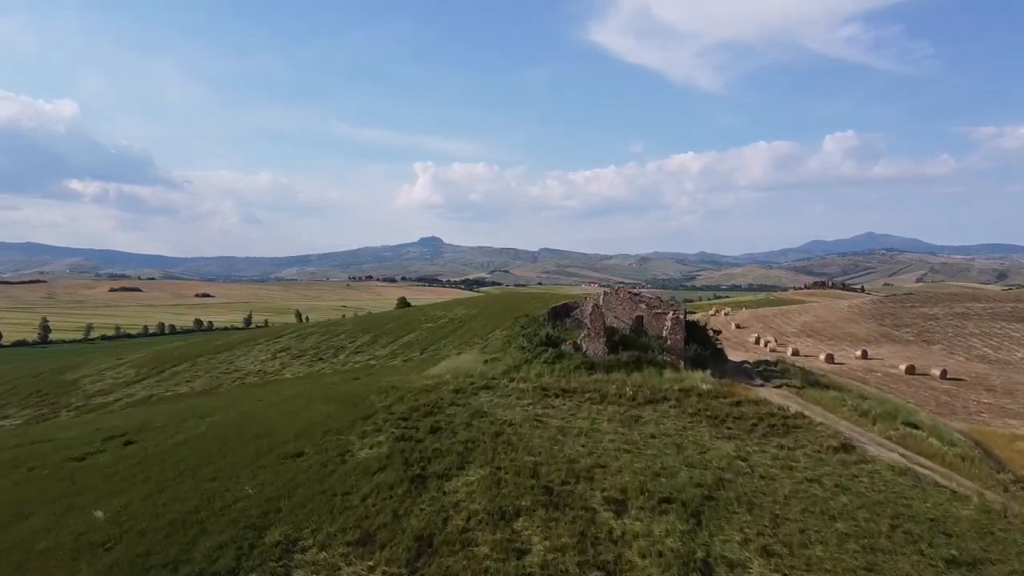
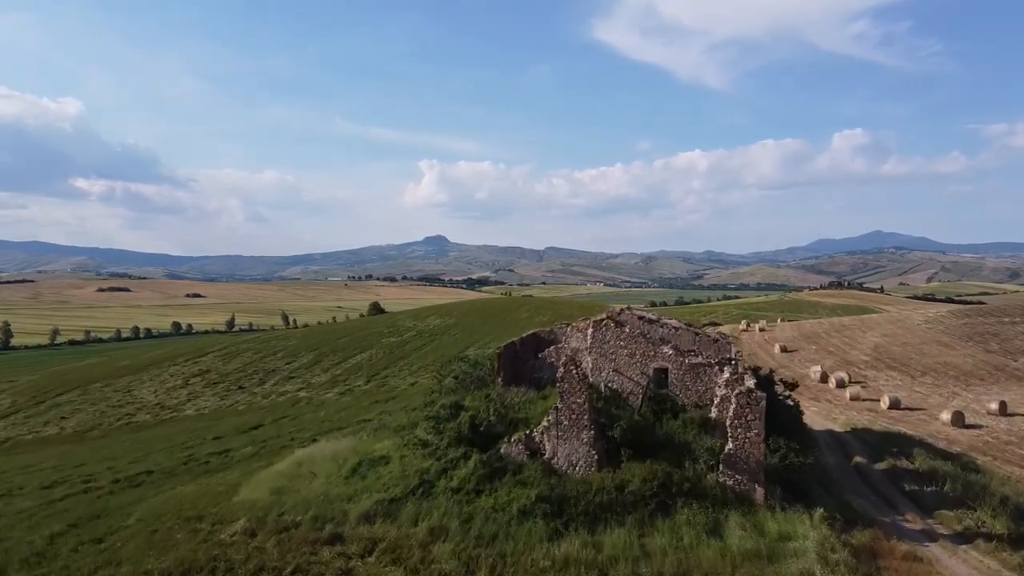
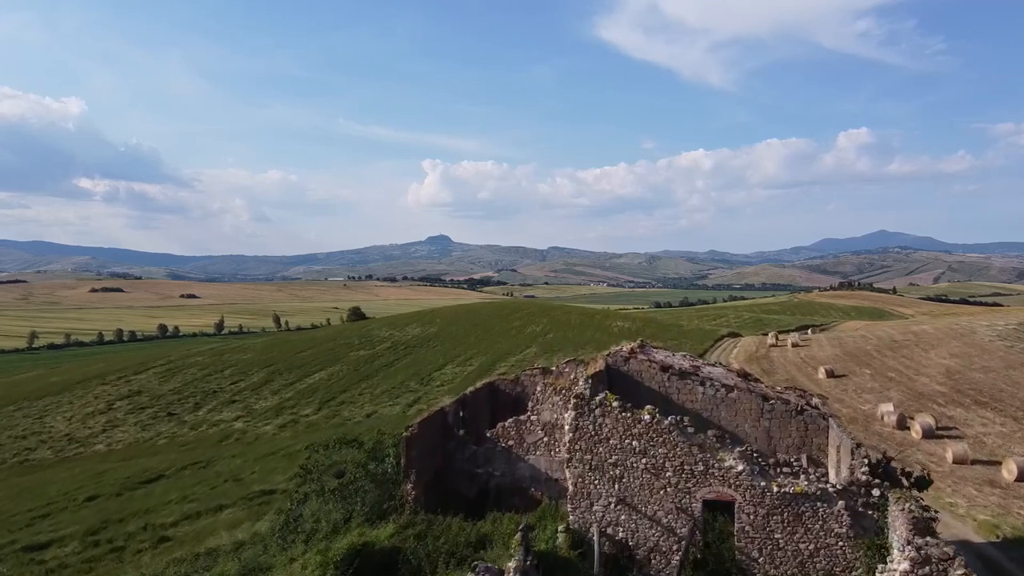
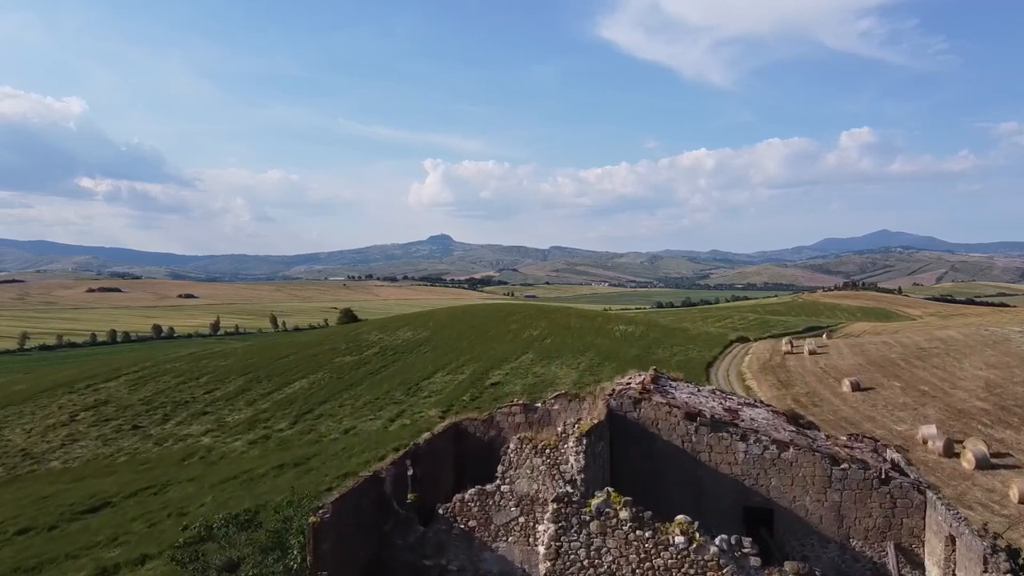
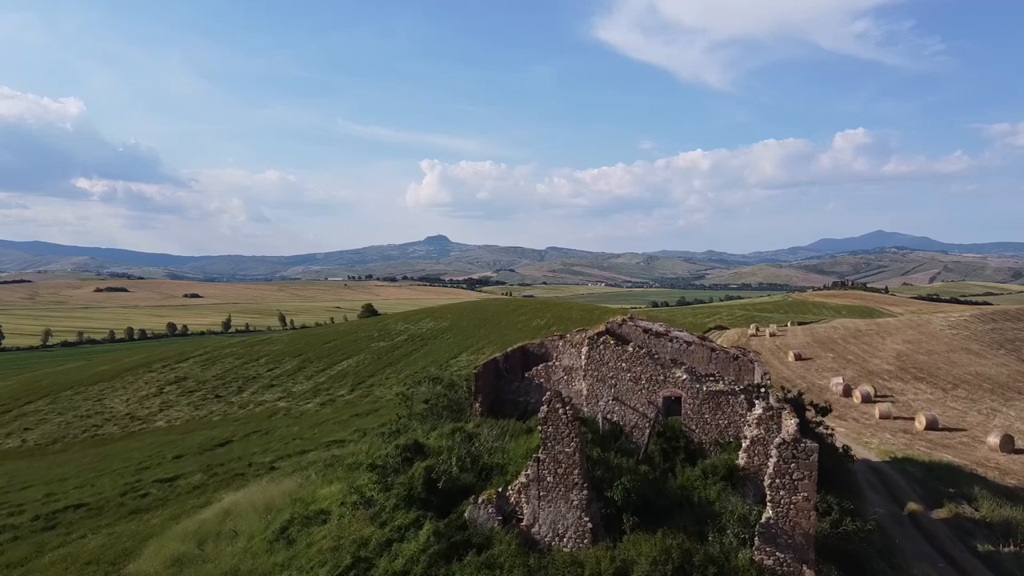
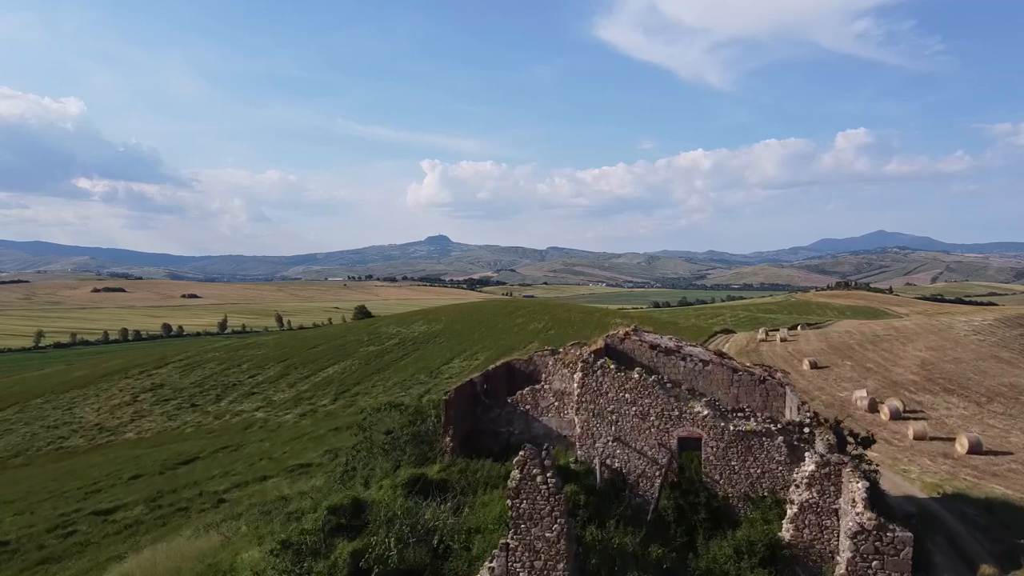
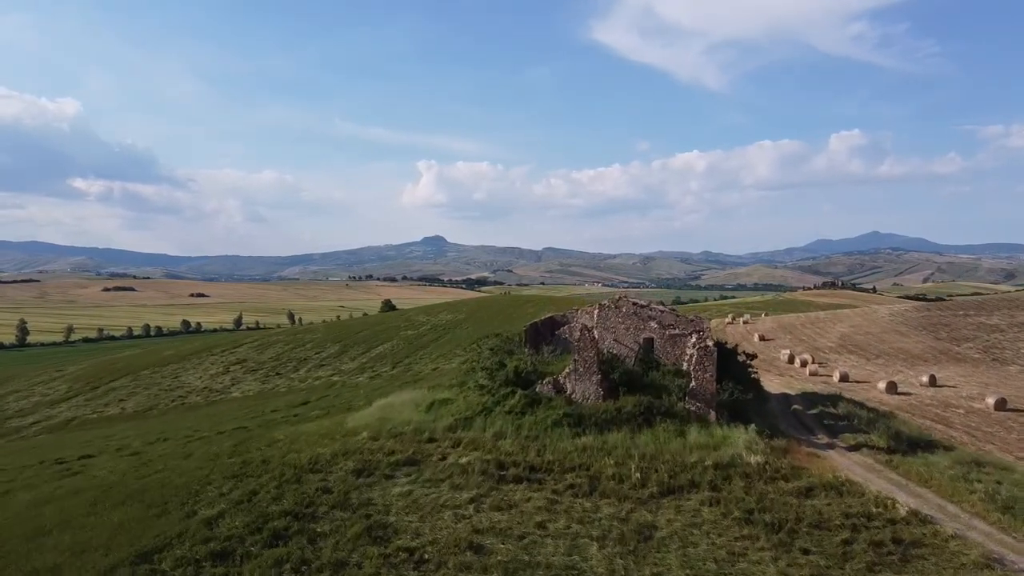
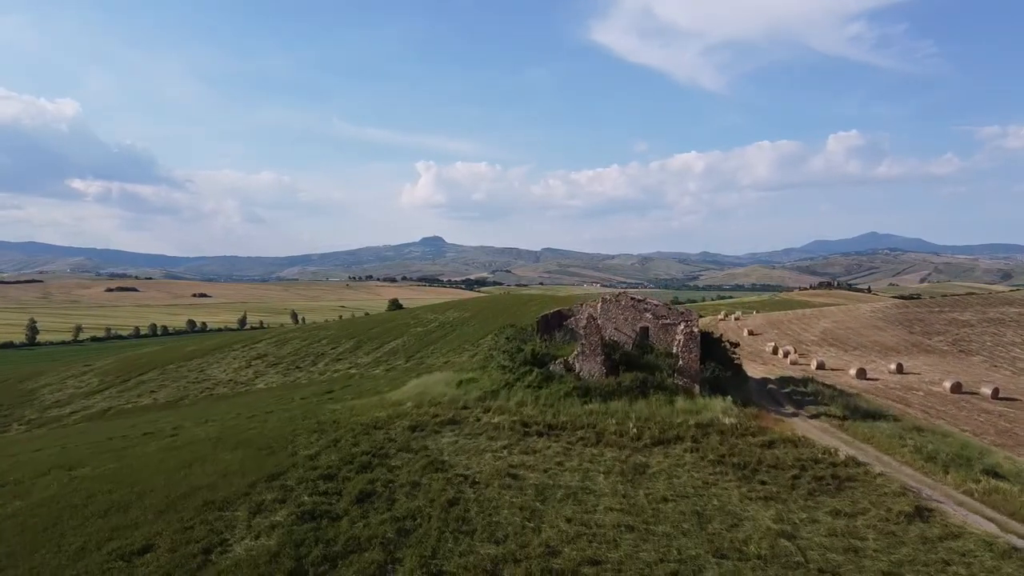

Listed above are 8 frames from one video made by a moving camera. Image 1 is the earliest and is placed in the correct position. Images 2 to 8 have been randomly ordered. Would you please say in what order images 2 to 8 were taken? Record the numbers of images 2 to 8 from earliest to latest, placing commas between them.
8, 7, 2, 5, 6, 3, 4
